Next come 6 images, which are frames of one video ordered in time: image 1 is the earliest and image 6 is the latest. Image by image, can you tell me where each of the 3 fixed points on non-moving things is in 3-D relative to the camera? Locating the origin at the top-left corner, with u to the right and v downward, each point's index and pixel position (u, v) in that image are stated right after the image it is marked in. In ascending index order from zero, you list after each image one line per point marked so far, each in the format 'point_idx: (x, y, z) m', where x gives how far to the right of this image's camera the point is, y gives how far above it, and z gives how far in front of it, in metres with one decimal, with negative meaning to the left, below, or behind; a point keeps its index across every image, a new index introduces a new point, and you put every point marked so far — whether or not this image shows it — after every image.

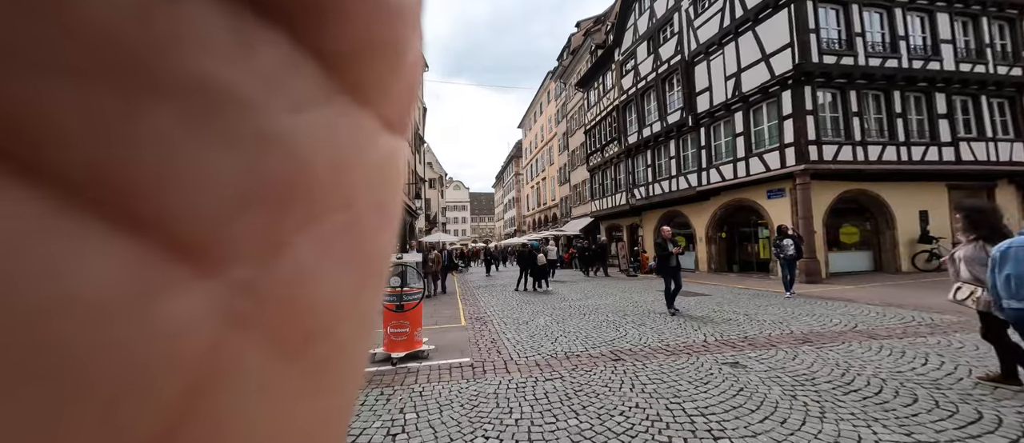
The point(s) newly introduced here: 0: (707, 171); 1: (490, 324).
0: (+8.2, +2.1, +15.7) m
1: (-0.4, -2.1, +7.5) m
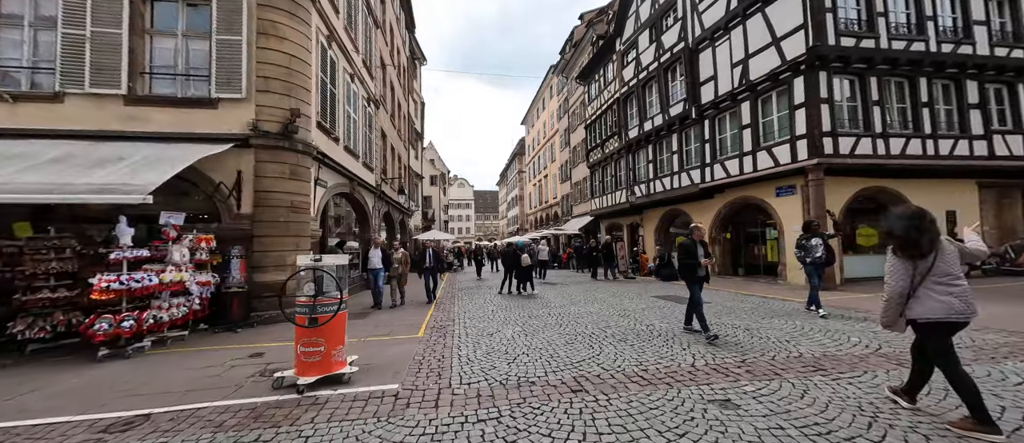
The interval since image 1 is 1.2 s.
0: (+7.8, +2.1, +14.5) m
1: (-1.1, -2.0, +6.6) m
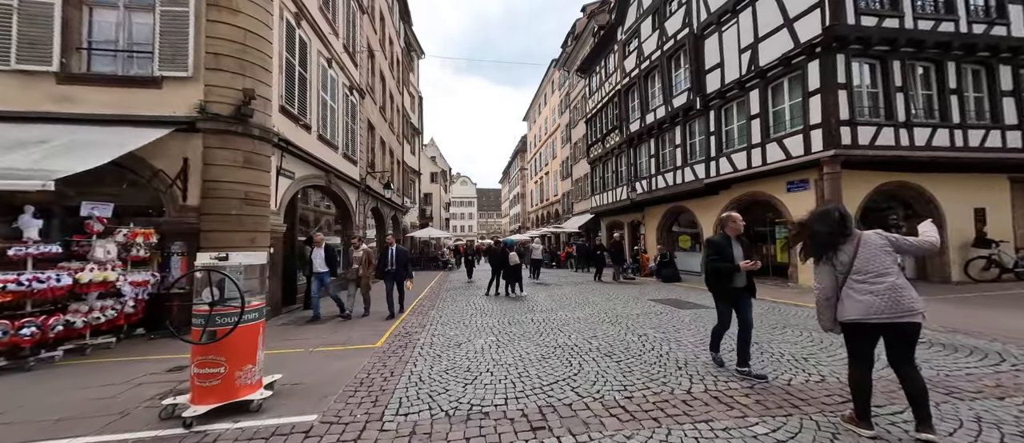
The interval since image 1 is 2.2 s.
0: (+7.4, +2.2, +13.6) m
1: (-1.5, -1.9, +5.8) m
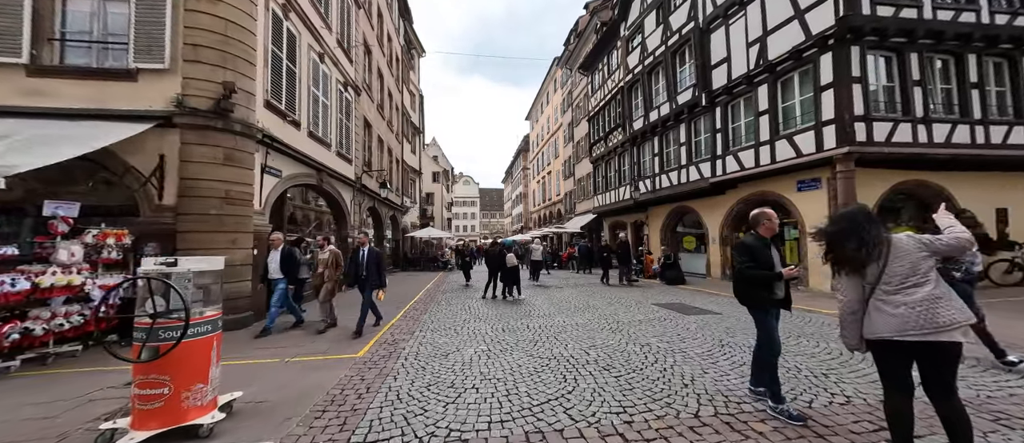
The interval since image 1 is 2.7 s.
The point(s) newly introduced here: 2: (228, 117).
0: (+7.4, +2.2, +13.1) m
1: (-1.6, -1.9, +5.4) m
2: (-5.3, +1.9, +6.9) m
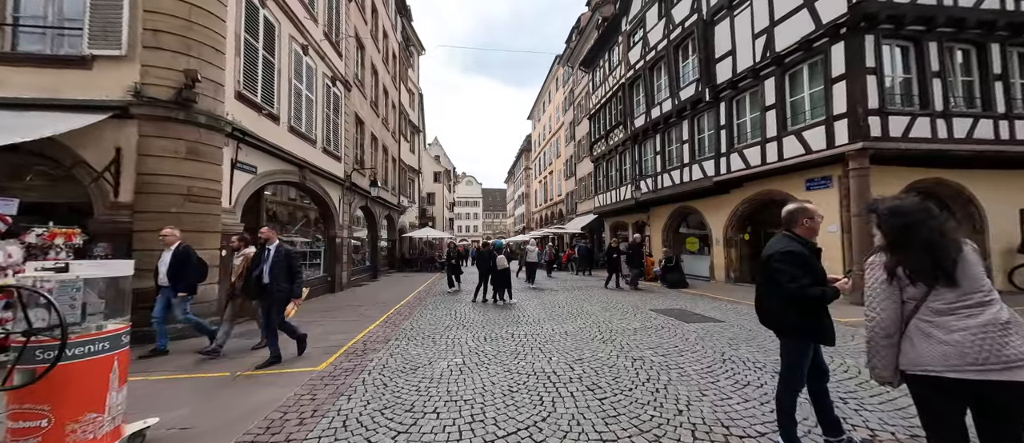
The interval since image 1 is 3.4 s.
0: (+7.2, +2.2, +12.5) m
1: (-1.9, -1.9, +4.8) m
2: (-5.5, +2.0, +6.4) m
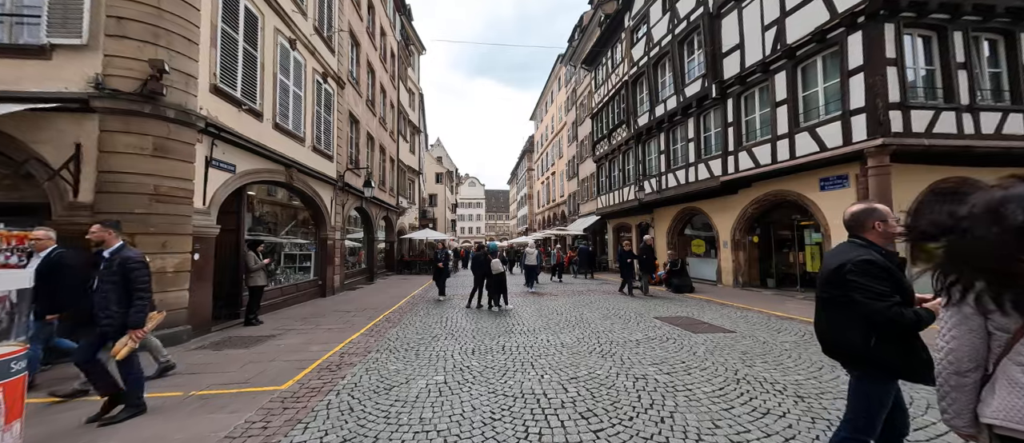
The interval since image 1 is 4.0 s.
0: (+7.1, +2.1, +11.9) m
1: (-2.1, -1.9, +4.4) m
2: (-5.7, +1.9, +5.9) m
